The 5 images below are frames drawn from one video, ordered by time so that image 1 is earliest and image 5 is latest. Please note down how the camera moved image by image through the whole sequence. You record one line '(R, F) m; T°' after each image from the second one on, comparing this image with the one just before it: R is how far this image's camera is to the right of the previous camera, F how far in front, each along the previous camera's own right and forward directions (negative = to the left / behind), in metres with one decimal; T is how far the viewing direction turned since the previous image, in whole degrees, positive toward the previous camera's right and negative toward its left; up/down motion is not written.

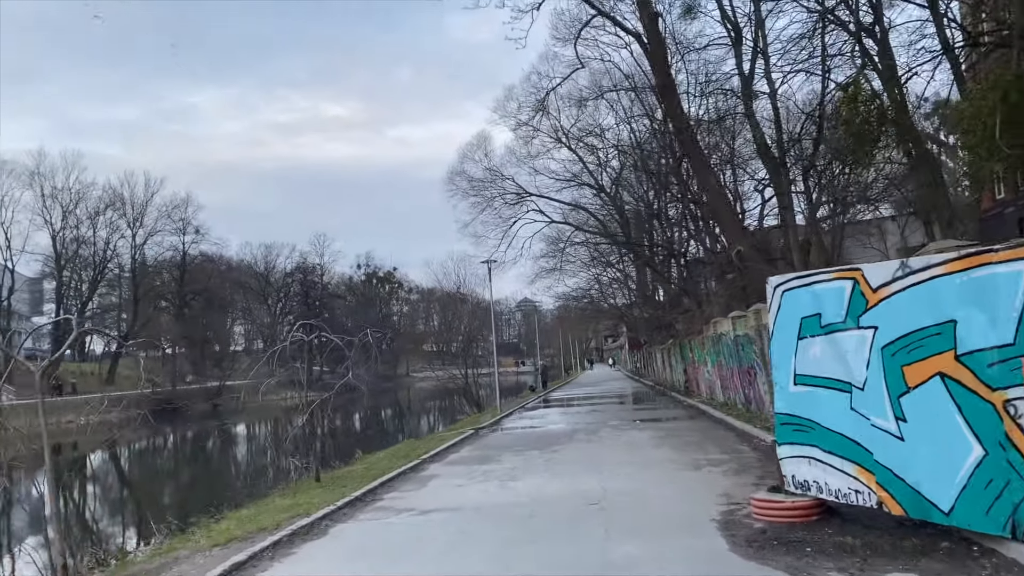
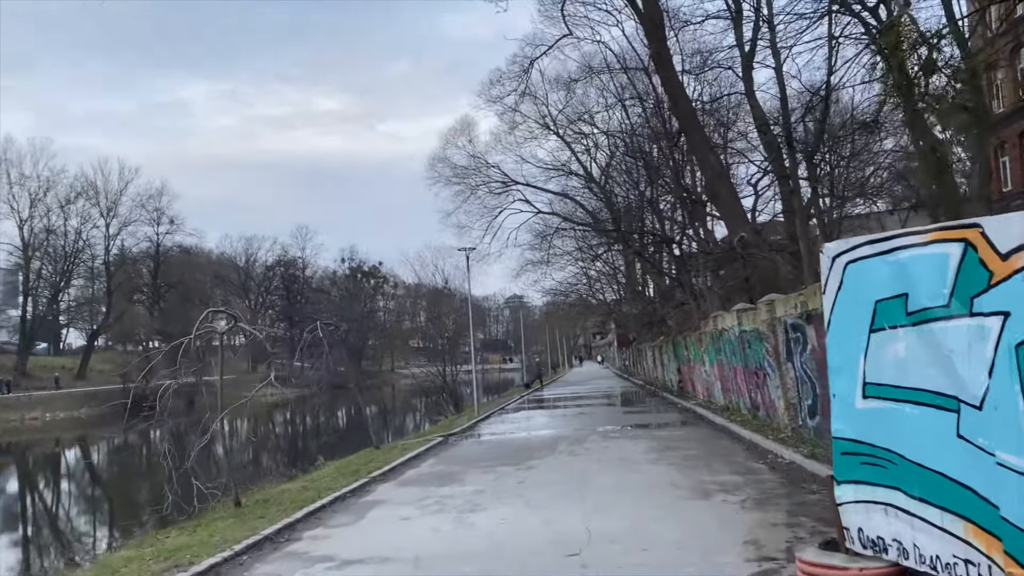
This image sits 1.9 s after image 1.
(+0.2, +1.3) m; +1°
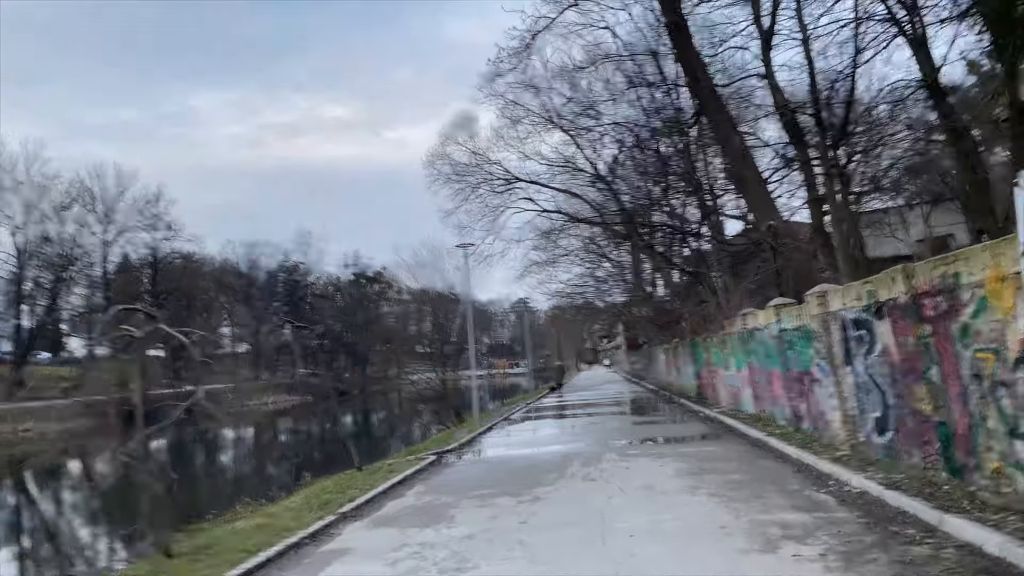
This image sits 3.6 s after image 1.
(0.0, +1.3) m; 0°
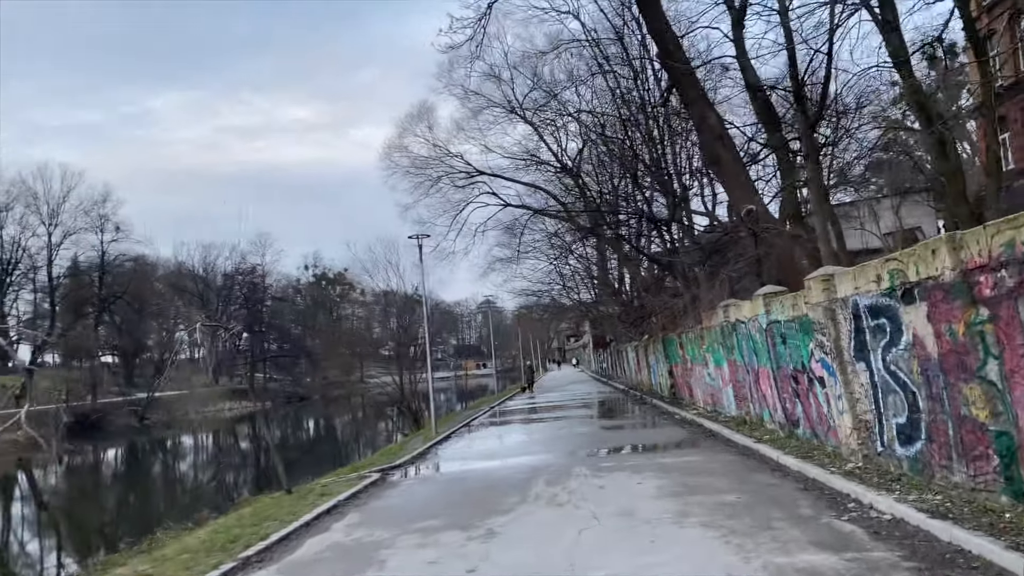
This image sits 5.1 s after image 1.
(+0.1, +1.1) m; +2°
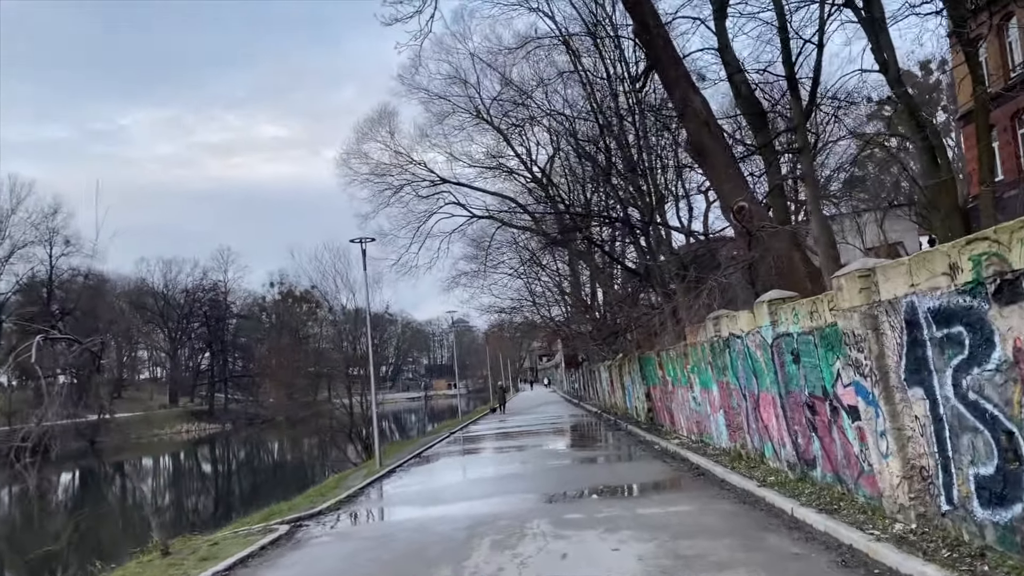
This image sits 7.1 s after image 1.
(+0.2, +1.4) m; +2°
